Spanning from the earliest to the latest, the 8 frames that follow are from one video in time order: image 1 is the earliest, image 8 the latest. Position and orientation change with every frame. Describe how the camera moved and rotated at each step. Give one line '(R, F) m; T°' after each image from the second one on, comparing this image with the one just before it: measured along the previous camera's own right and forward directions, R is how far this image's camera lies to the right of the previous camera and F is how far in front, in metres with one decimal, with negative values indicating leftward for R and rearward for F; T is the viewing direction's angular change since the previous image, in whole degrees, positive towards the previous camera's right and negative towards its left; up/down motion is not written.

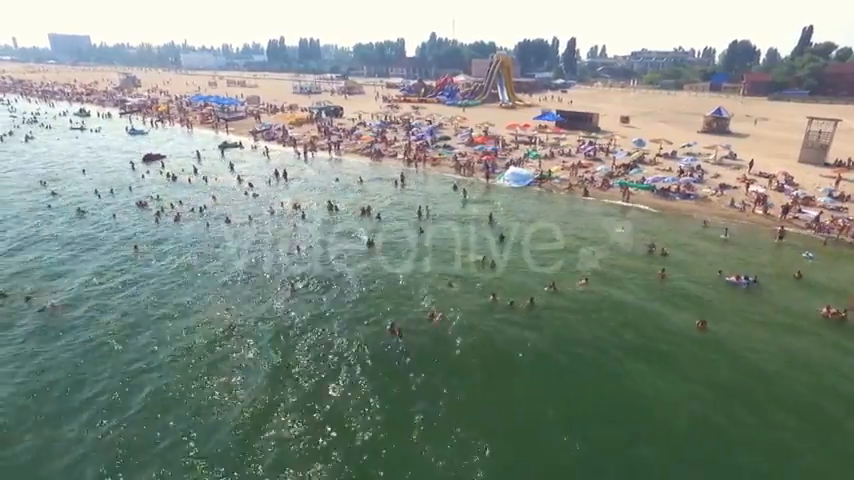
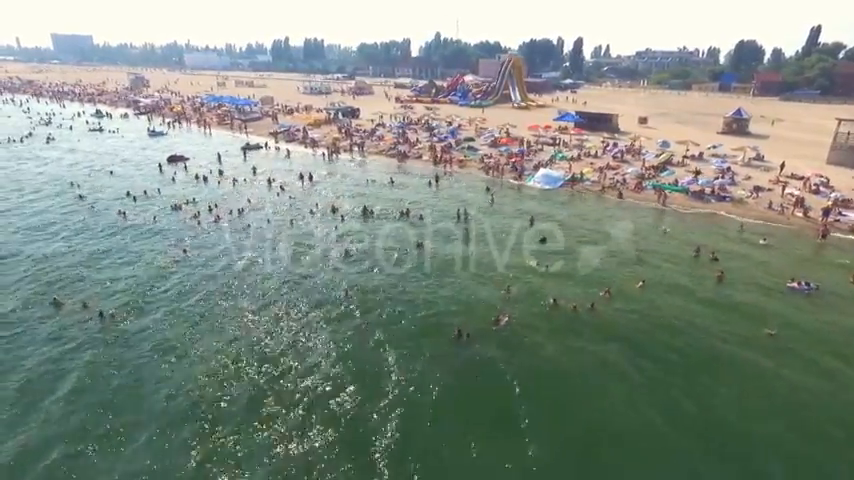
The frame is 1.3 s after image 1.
(-2.8, -0.2) m; 0°
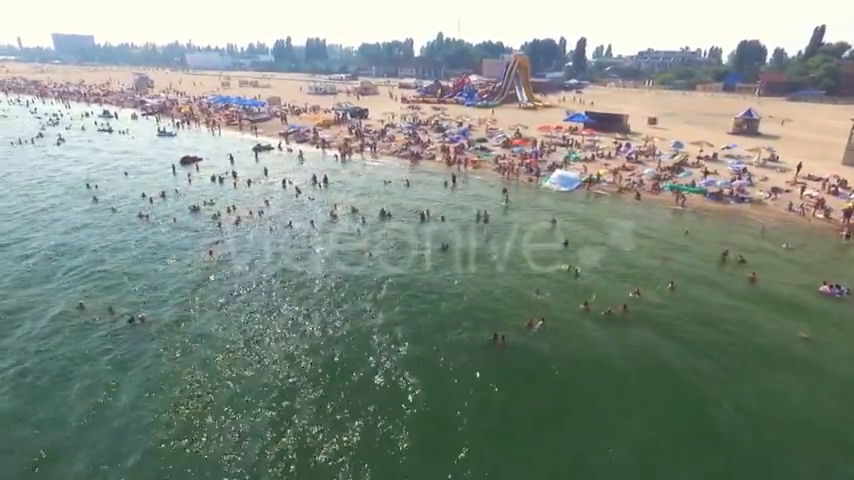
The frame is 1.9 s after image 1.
(-1.5, 0.0) m; 0°
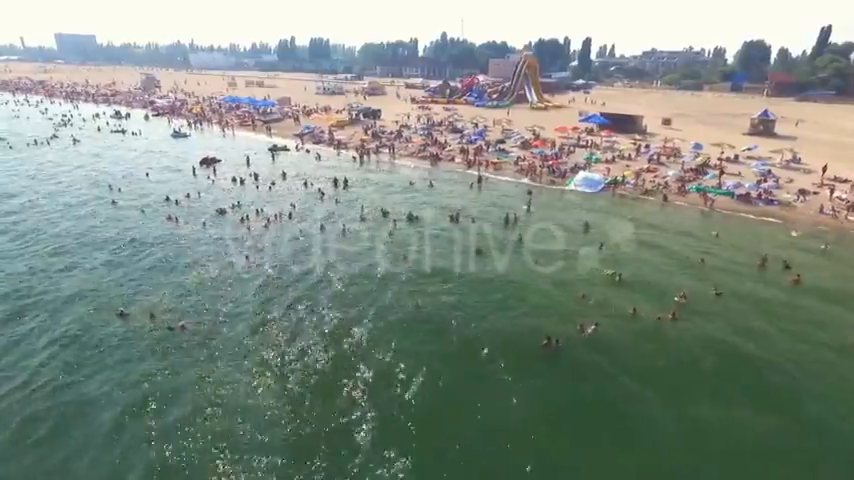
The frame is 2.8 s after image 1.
(-2.1, +0.1) m; 0°
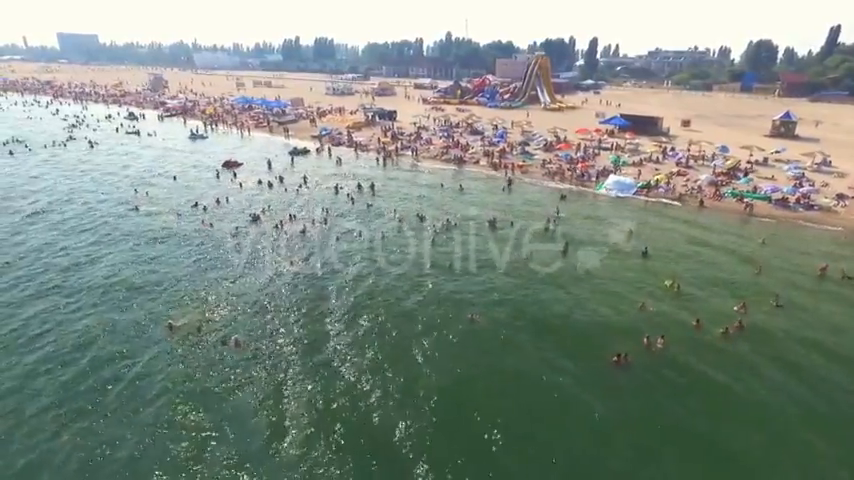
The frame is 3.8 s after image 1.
(-2.6, +0.5) m; 0°
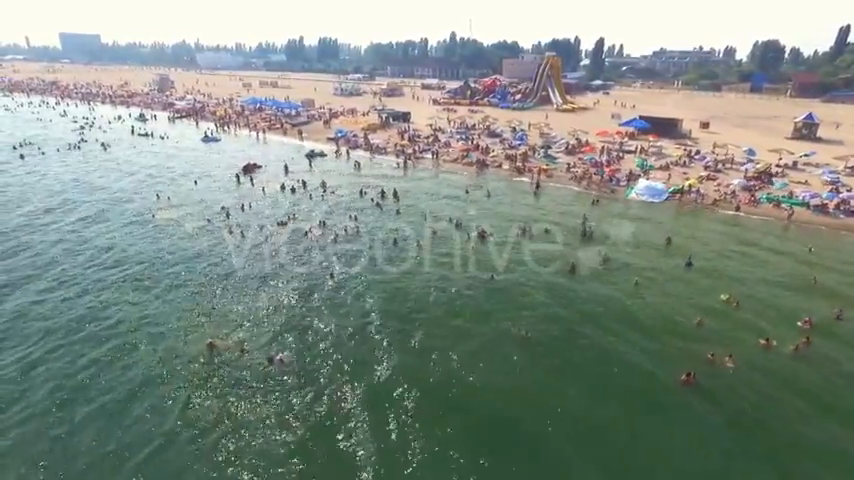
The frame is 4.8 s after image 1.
(-2.3, +1.0) m; 0°
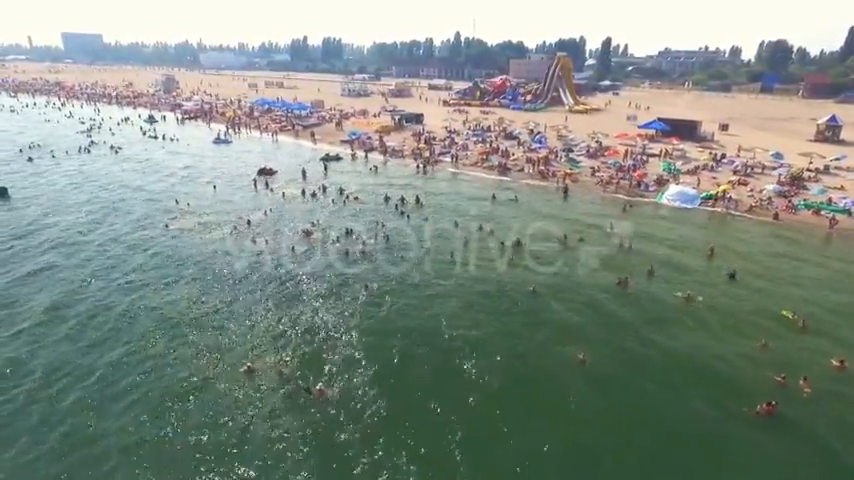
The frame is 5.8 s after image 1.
(-2.0, +1.4) m; 0°
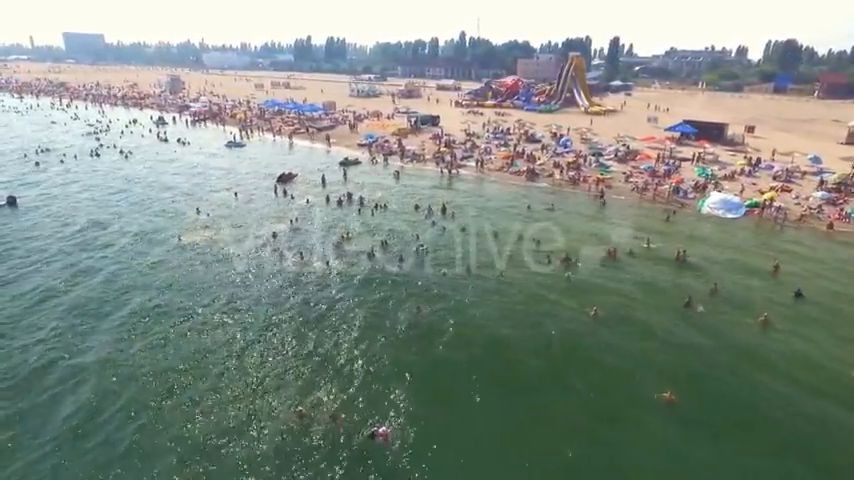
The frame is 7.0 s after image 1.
(-2.5, +2.1) m; 0°
